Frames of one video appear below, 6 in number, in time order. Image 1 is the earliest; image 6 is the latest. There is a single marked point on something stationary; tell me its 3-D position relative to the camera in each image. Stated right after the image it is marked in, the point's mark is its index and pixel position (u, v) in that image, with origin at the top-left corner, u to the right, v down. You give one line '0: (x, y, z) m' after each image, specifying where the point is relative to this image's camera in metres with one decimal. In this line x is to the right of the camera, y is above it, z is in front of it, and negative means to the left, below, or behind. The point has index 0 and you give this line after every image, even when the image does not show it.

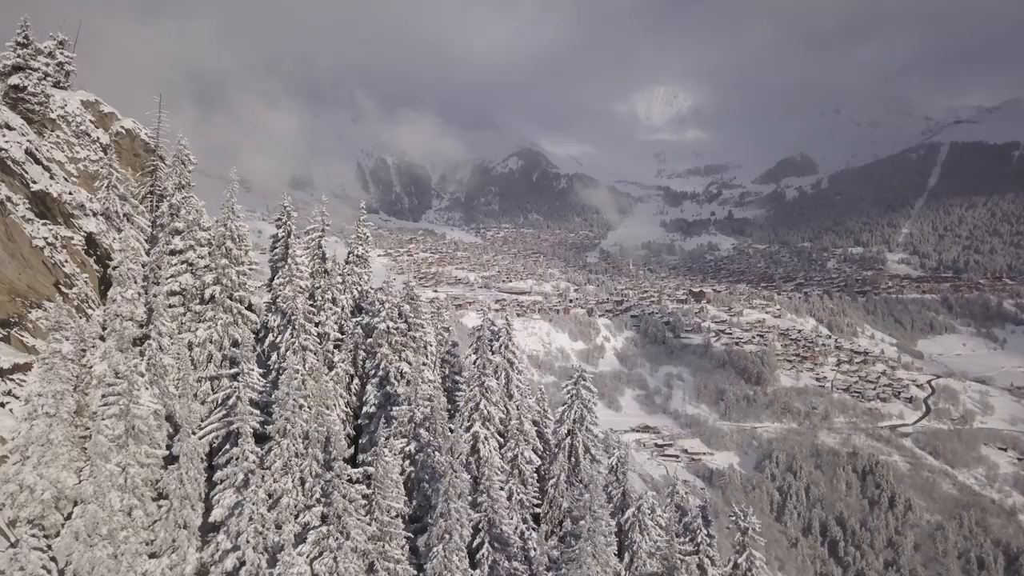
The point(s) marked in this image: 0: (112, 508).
0: (-10.0, -5.6, +14.1) m
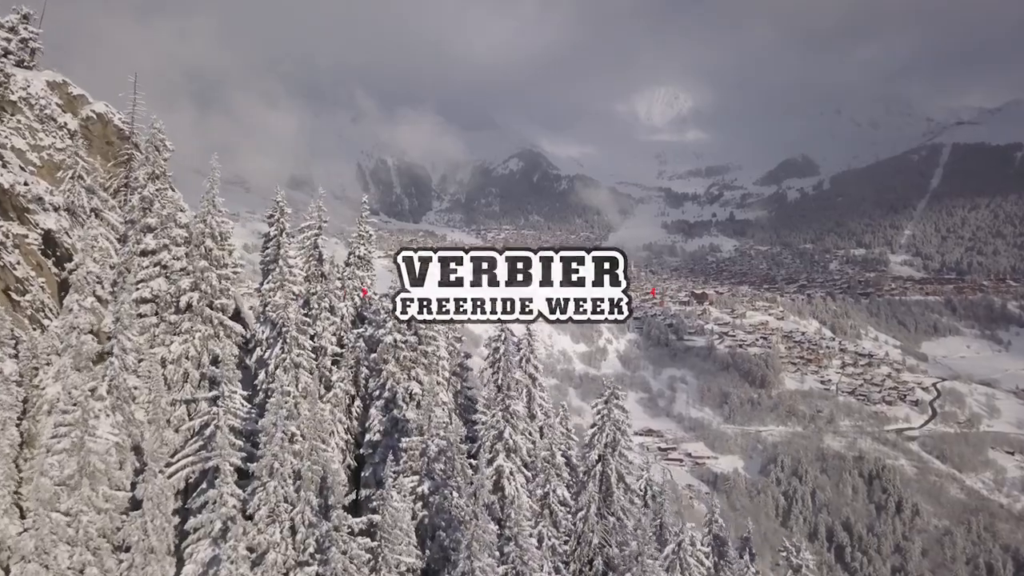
0: (-9.4, -5.7, +12.0) m
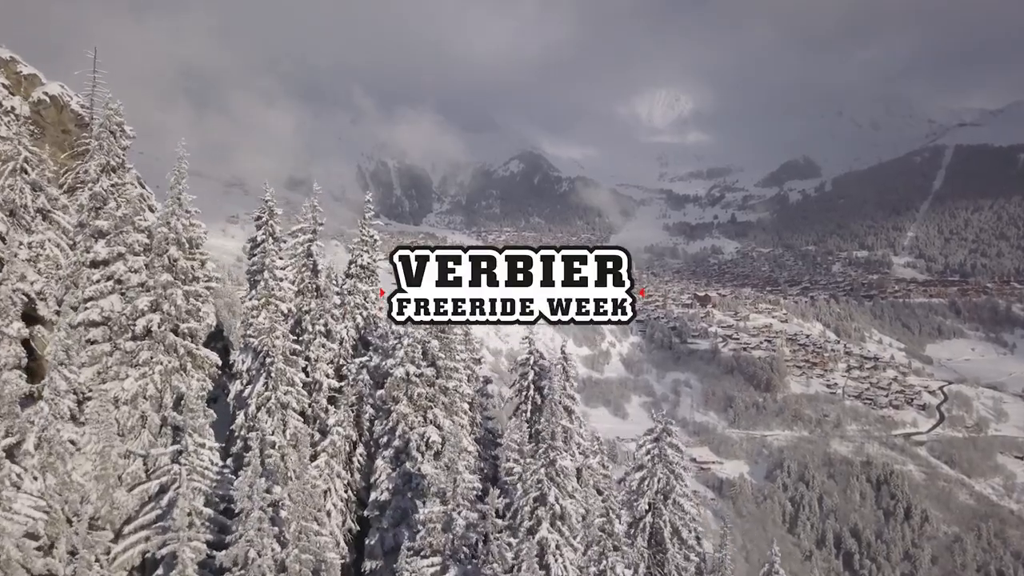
0: (-8.7, -6.0, +9.5) m
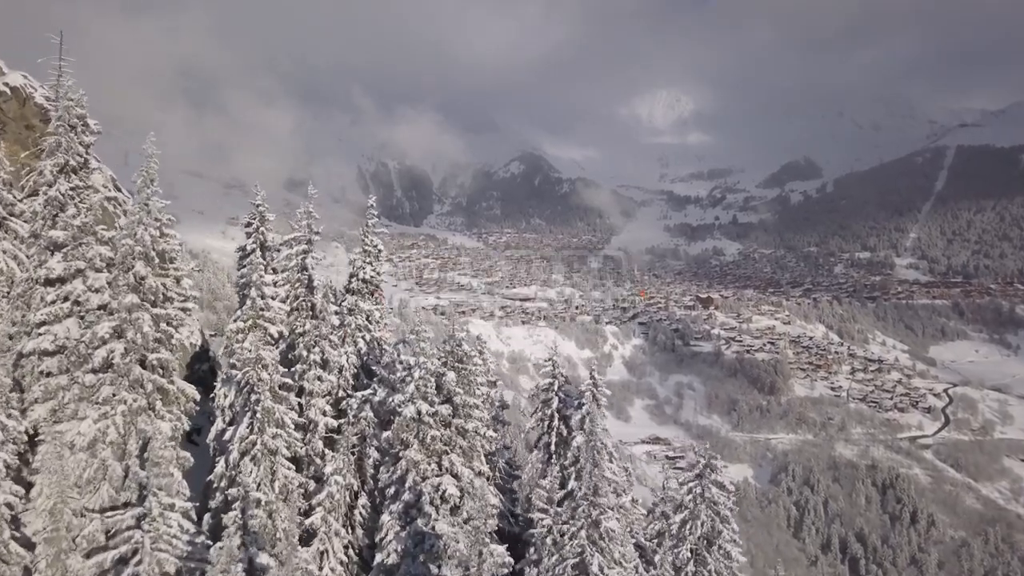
0: (-8.2, -6.4, +8.0) m
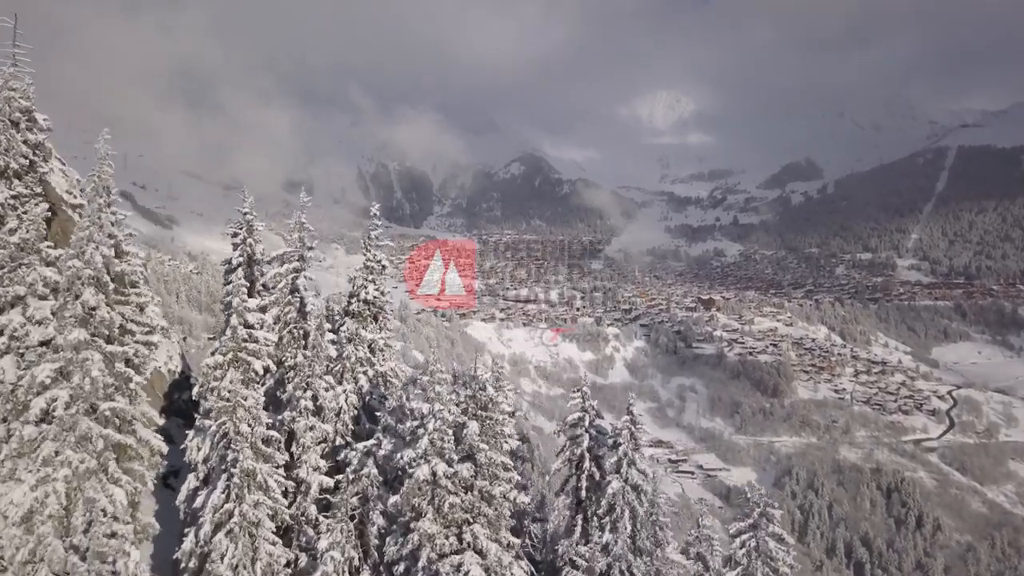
0: (-7.8, -6.7, +6.5) m
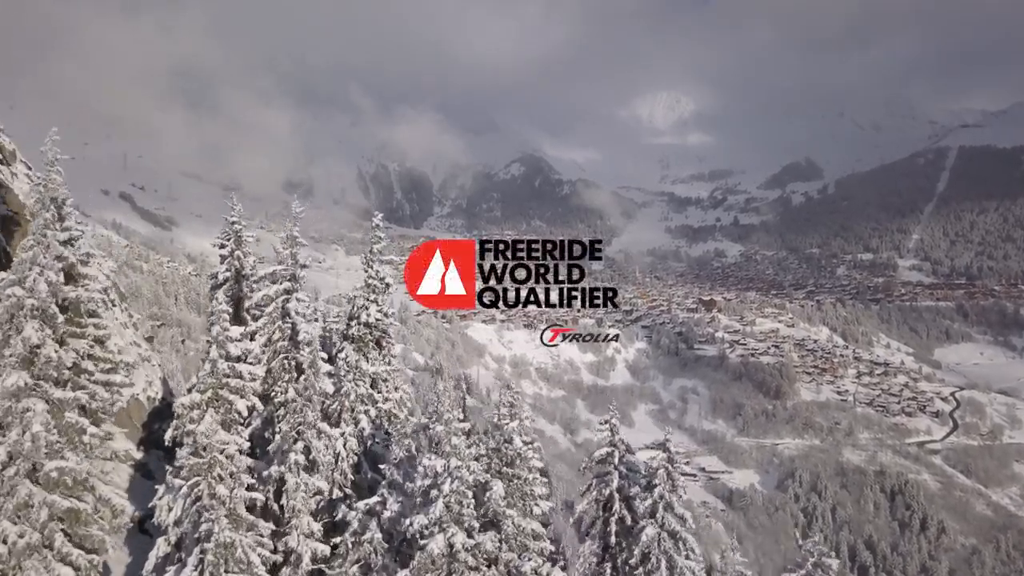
0: (-7.5, -7.1, +5.3) m
